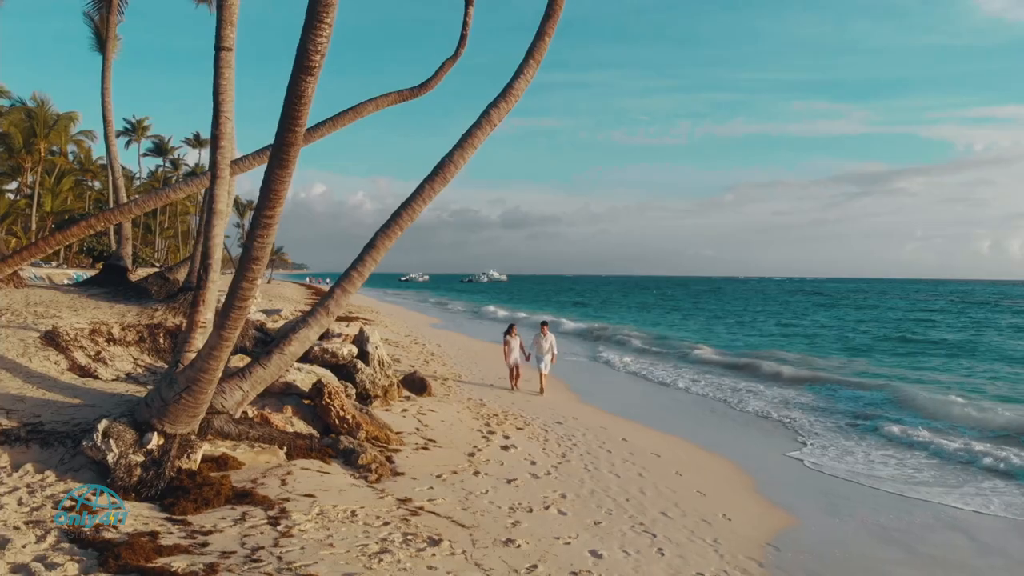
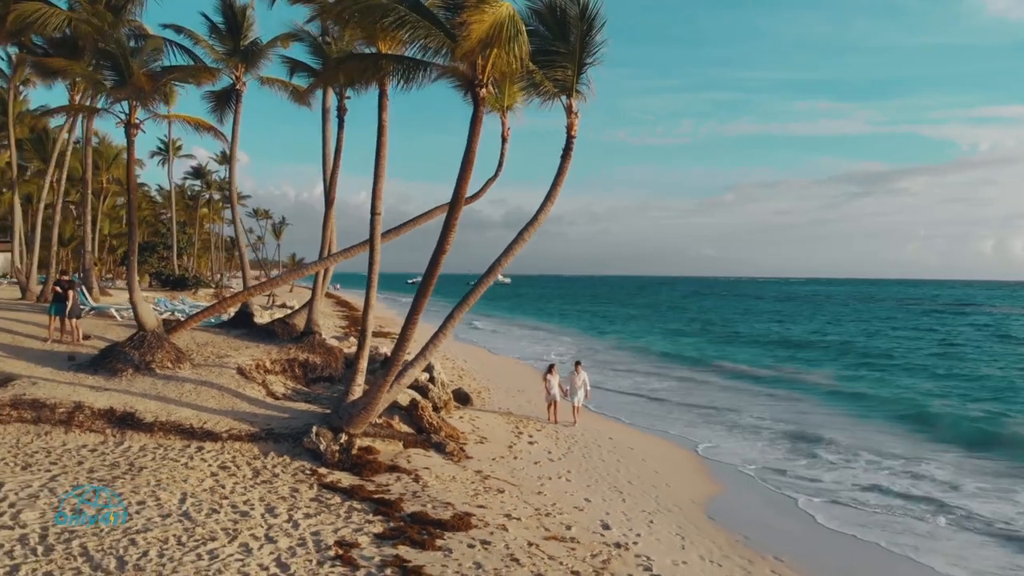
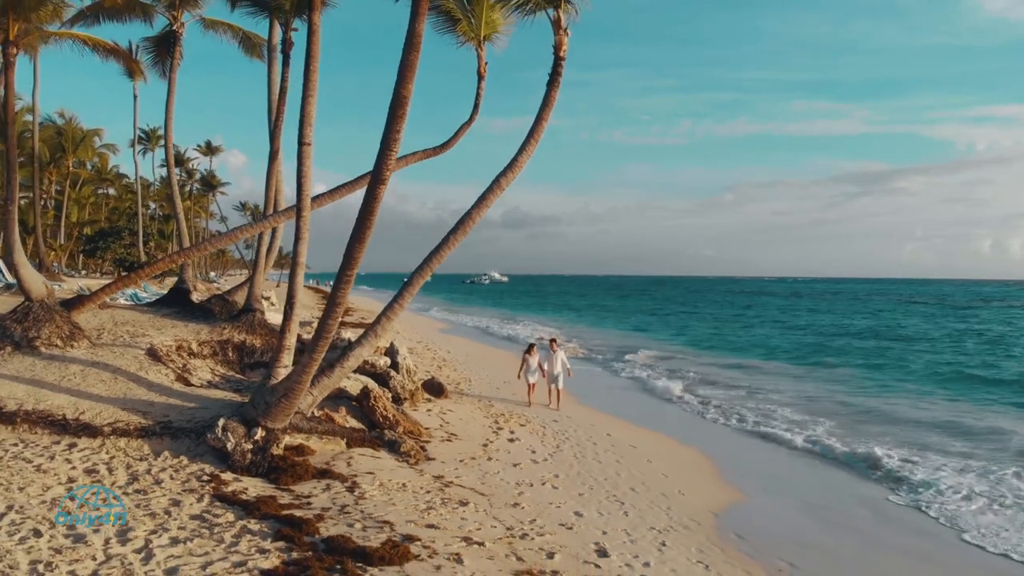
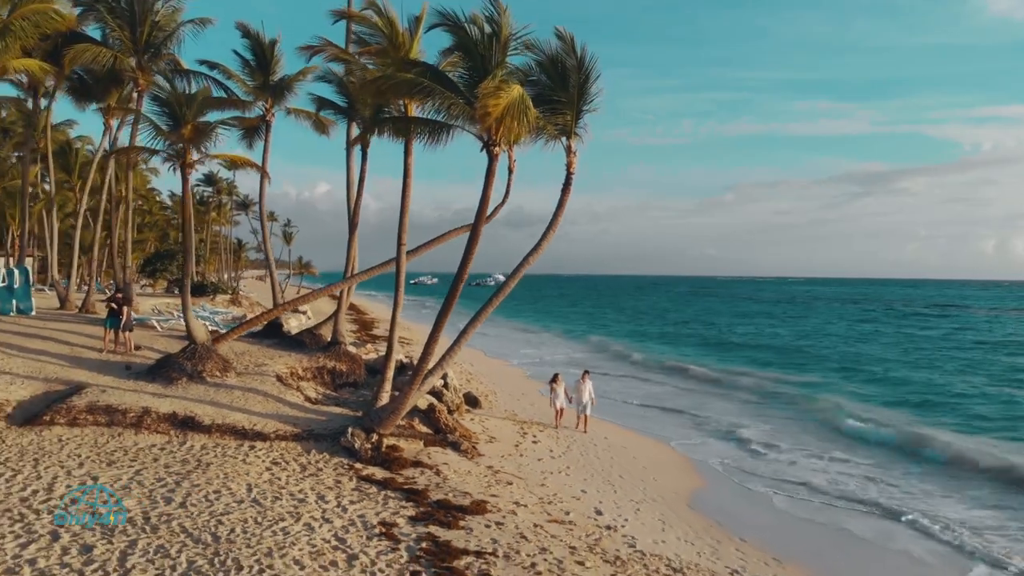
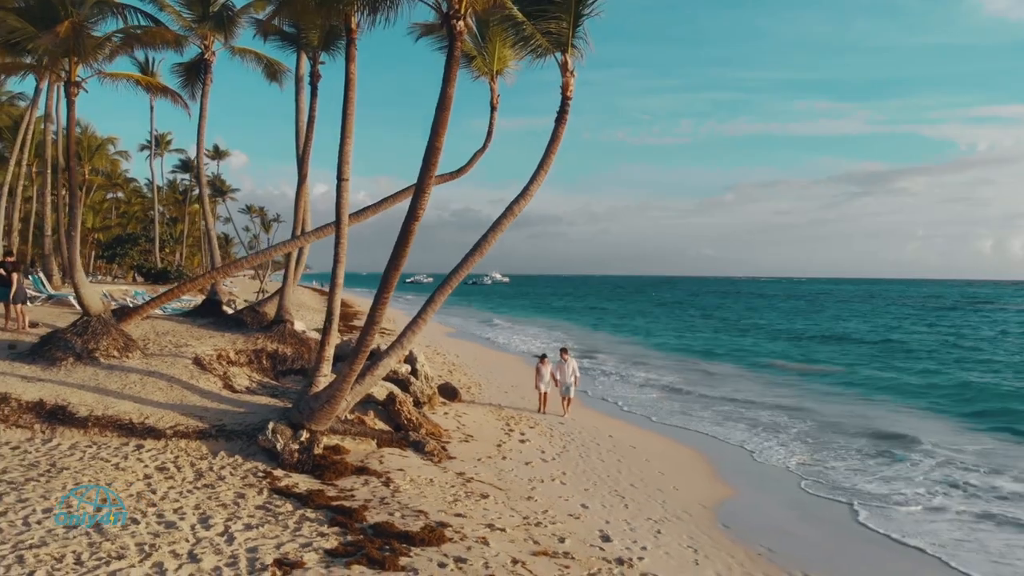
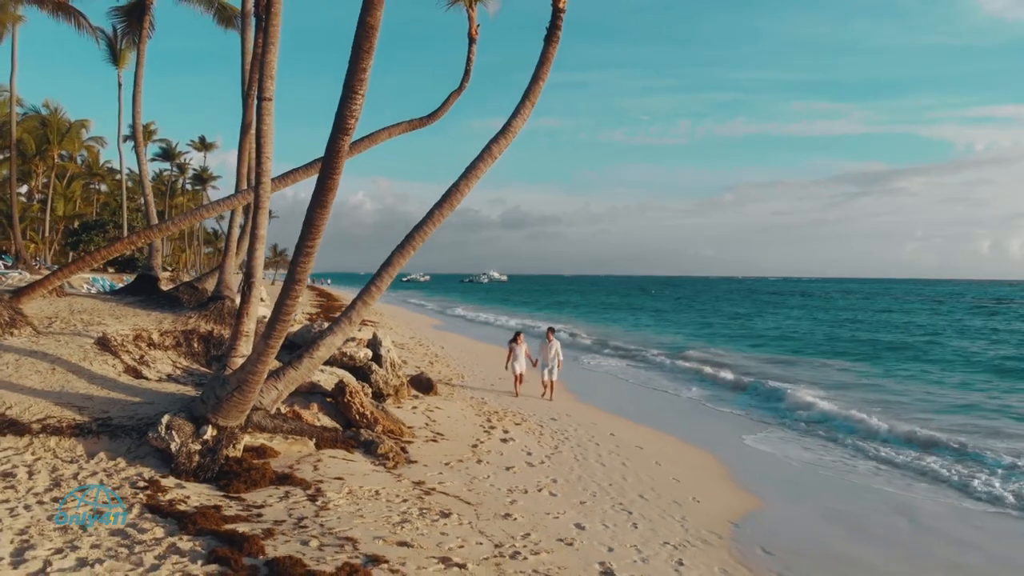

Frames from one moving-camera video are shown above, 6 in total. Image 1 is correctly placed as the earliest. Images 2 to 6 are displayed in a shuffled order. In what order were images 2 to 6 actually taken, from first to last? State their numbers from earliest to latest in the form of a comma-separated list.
6, 3, 5, 2, 4
